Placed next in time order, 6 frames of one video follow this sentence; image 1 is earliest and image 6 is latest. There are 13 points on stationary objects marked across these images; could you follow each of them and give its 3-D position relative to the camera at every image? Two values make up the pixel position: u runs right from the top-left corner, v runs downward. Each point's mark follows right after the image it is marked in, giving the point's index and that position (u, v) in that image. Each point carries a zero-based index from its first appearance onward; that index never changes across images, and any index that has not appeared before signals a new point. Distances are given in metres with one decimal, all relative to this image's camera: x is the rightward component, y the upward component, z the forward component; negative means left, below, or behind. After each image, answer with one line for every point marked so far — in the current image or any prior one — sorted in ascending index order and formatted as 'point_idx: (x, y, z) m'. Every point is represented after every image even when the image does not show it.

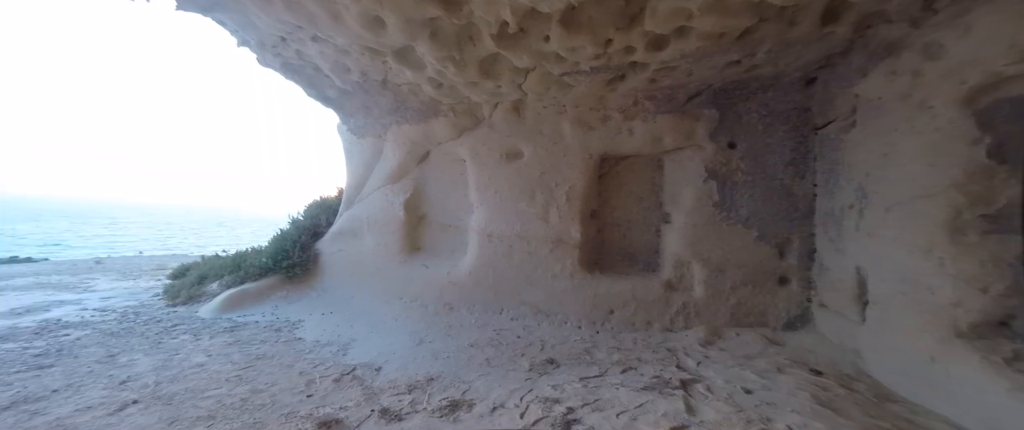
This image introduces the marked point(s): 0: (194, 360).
0: (-2.9, -1.4, +3.1) m
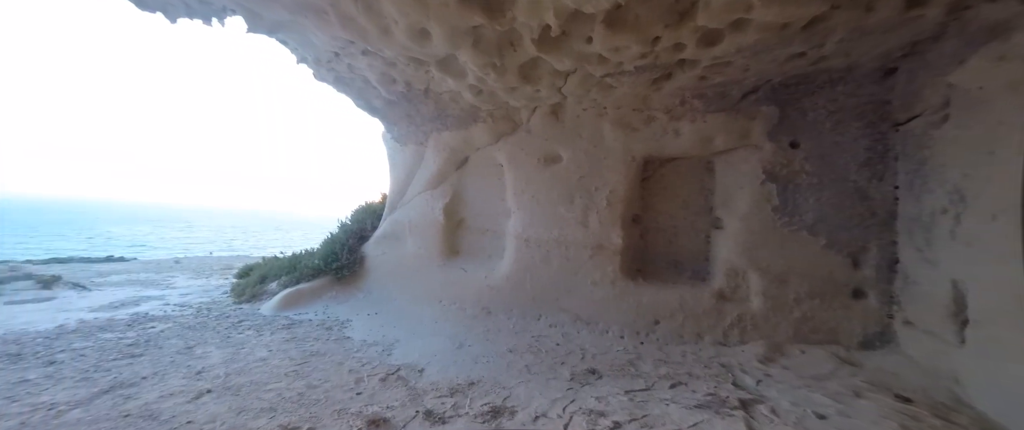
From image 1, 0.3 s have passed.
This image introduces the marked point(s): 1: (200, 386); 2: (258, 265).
0: (-2.5, -1.4, +3.3) m
1: (-2.5, -1.4, +2.6) m
2: (-5.9, -1.2, +7.7) m
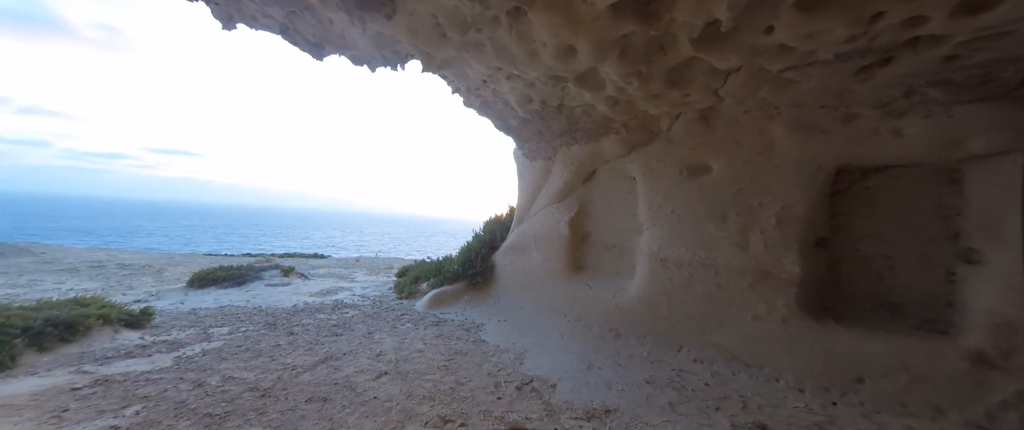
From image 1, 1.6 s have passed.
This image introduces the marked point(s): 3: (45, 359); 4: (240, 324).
0: (-1.1, -1.5, +3.8) m
1: (-1.3, -1.5, +3.2) m
2: (-2.9, -1.4, +9.1) m
3: (-4.8, -1.5, +3.4) m
4: (-4.0, -1.6, +4.8) m
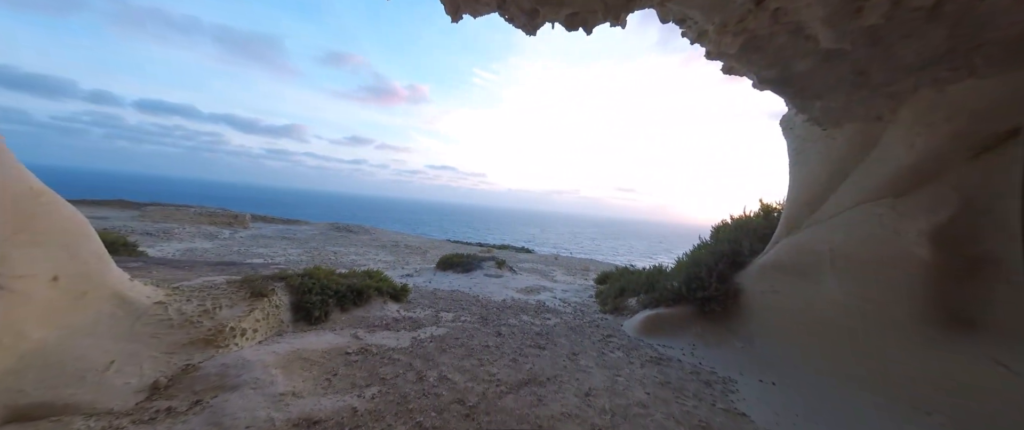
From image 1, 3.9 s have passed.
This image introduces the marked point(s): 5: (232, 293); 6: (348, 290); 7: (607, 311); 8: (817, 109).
0: (+1.0, -1.5, +2.7) m
1: (+0.5, -1.4, +2.3) m
2: (+2.4, -1.4, +8.1) m
3: (-2.2, -1.4, +4.4) m
4: (-0.8, -1.5, +5.1) m
5: (-3.3, -0.9, +3.8) m
6: (-2.3, -1.1, +4.7) m
7: (+1.6, -1.6, +5.7) m
8: (+3.3, +1.1, +3.5) m
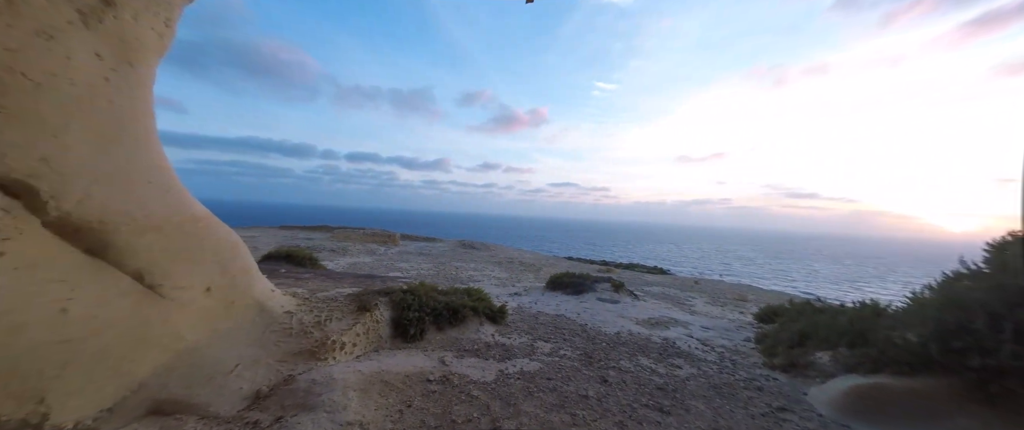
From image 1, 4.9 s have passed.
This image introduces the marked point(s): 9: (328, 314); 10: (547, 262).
0: (+1.5, -1.6, +1.5) m
1: (+0.8, -1.5, +1.3) m
2: (+4.7, -1.7, +6.0) m
3: (-1.0, -1.6, +4.3) m
4: (+0.7, -1.7, +4.5) m
5: (-2.1, -1.2, +4.2) m
6: (-0.9, -1.3, +4.7) m
7: (+3.1, -1.8, +4.1) m
8: (+3.8, +1.1, +1.6) m
9: (-2.2, -1.2, +3.9) m
10: (+1.7, -2.2, +15.6) m
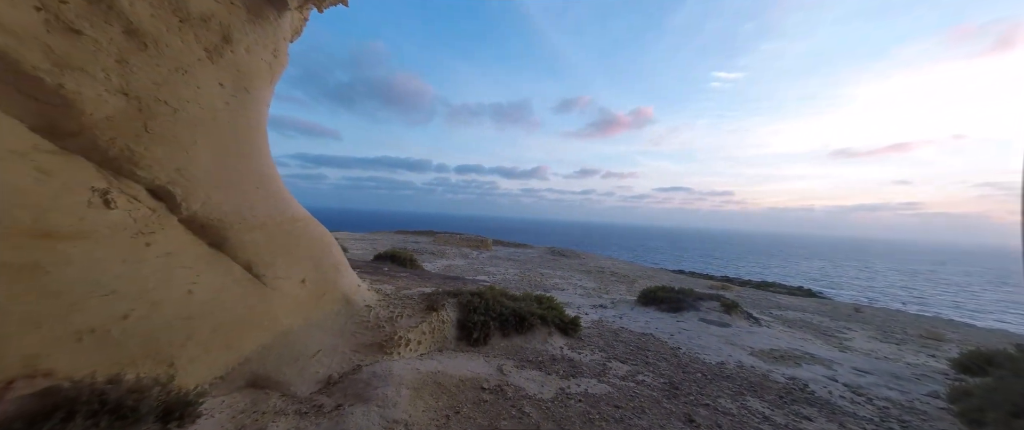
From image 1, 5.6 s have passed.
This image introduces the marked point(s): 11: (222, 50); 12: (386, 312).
0: (+1.4, -1.5, +0.8) m
1: (+0.8, -1.4, +0.8) m
2: (+5.9, -1.7, +4.2) m
3: (-0.1, -1.6, +4.1) m
4: (+1.5, -1.8, +3.8) m
5: (-1.2, -1.2, +4.4) m
6: (0.0, -1.4, +4.5) m
7: (+3.7, -1.8, +2.8) m
8: (+3.7, +1.2, +0.3) m
9: (-1.4, -1.2, +4.1) m
10: (+5.7, -2.5, +14.2) m
11: (-2.5, +1.4, +2.9) m
12: (-1.5, -1.2, +4.0) m
